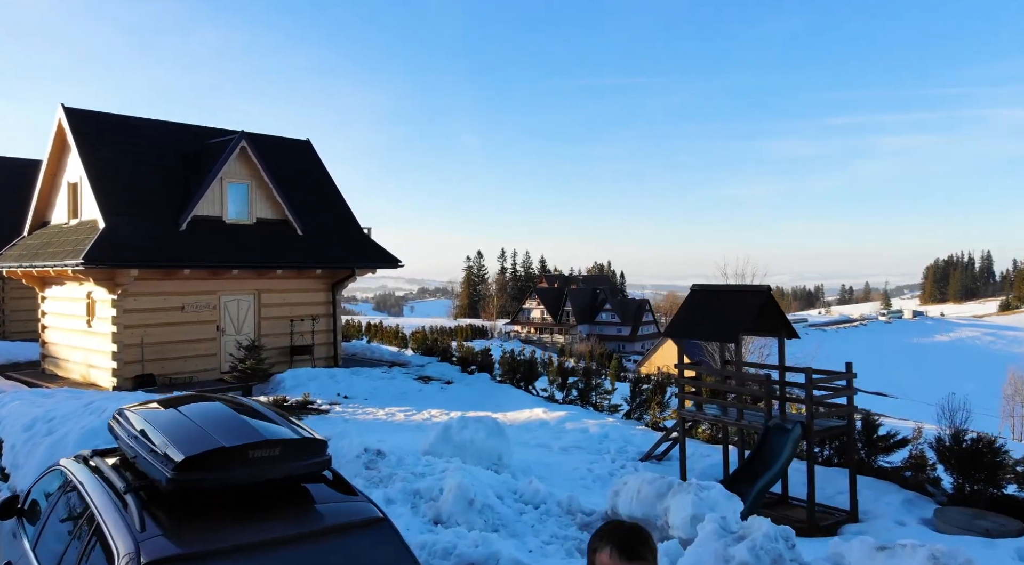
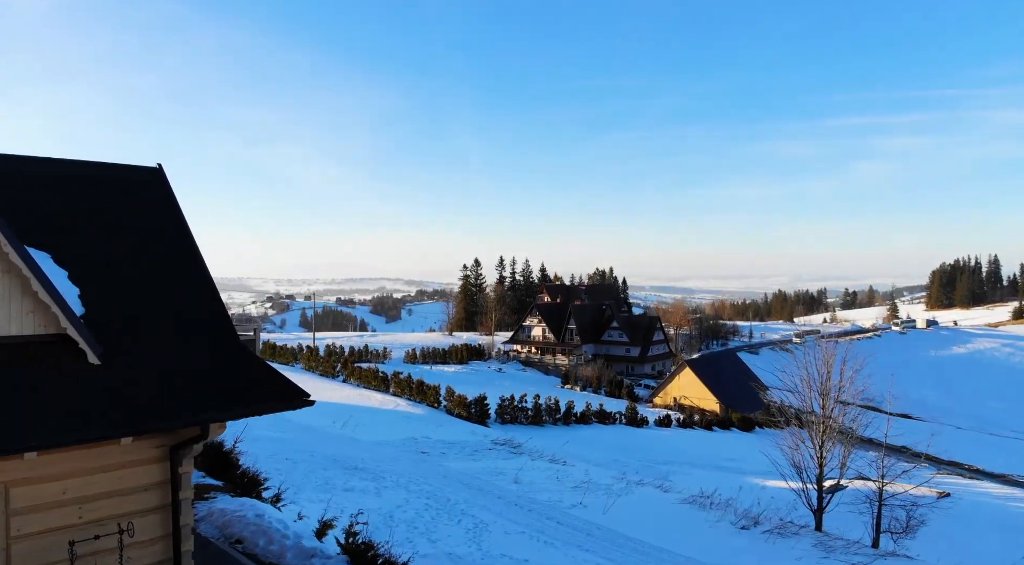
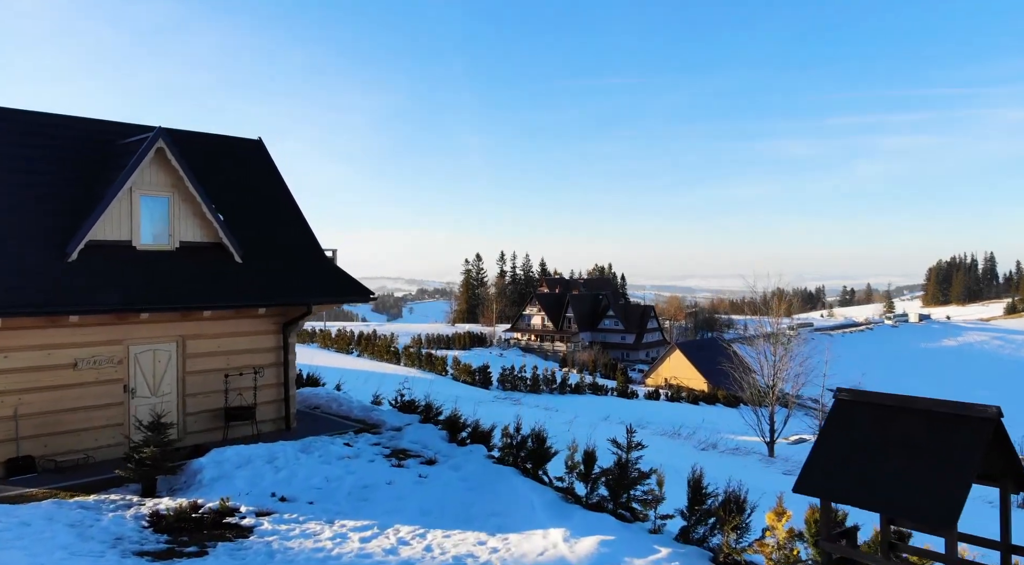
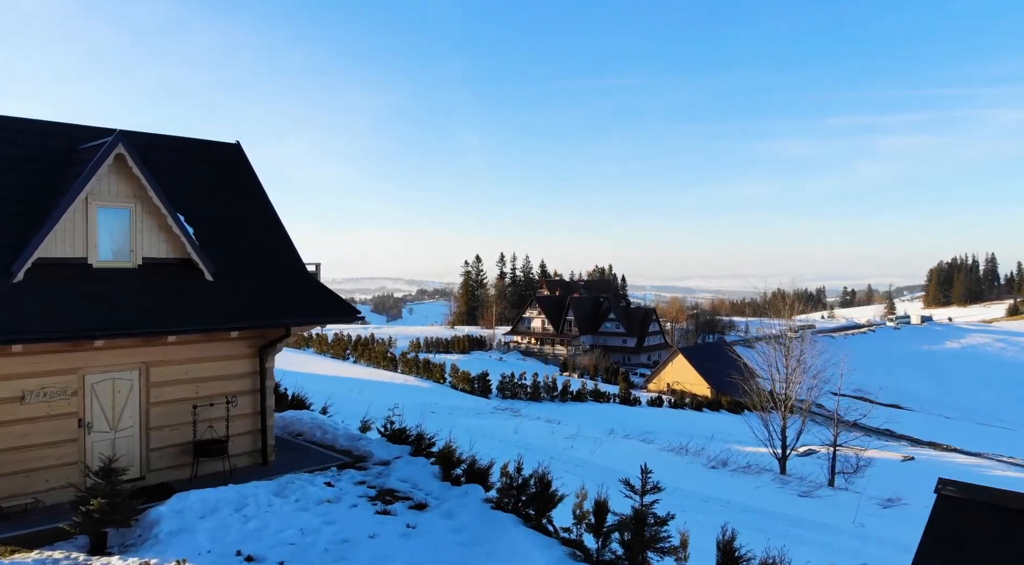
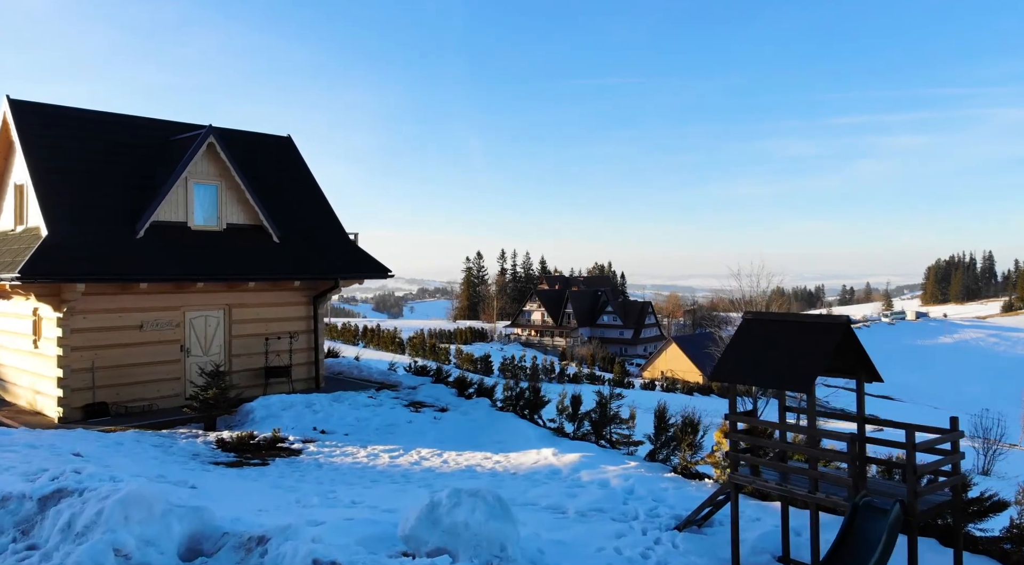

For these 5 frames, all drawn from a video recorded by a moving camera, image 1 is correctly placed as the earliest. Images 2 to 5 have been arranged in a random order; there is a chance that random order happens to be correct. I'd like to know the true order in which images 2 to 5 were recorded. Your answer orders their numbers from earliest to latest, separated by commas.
5, 3, 4, 2
